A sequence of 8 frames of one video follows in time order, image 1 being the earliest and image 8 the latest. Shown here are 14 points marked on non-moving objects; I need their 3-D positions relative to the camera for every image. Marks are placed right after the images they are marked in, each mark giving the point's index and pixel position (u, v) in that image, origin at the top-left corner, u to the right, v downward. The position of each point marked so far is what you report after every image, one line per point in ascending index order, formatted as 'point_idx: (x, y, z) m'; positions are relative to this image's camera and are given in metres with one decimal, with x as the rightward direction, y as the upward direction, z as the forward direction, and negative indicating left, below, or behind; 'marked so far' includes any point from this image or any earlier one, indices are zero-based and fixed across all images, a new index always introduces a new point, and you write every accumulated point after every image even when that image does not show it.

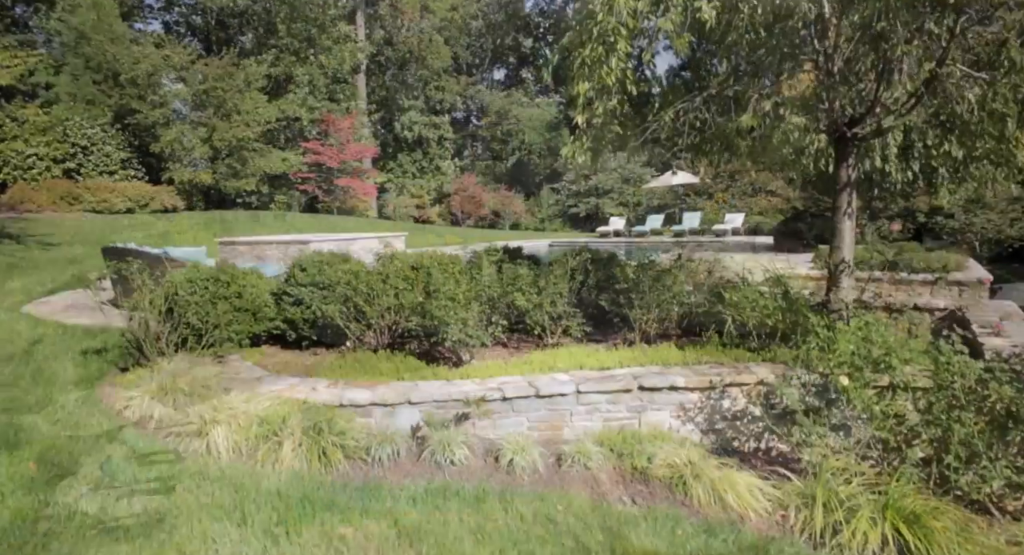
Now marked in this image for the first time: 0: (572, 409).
0: (+0.3, -0.6, +2.9) m
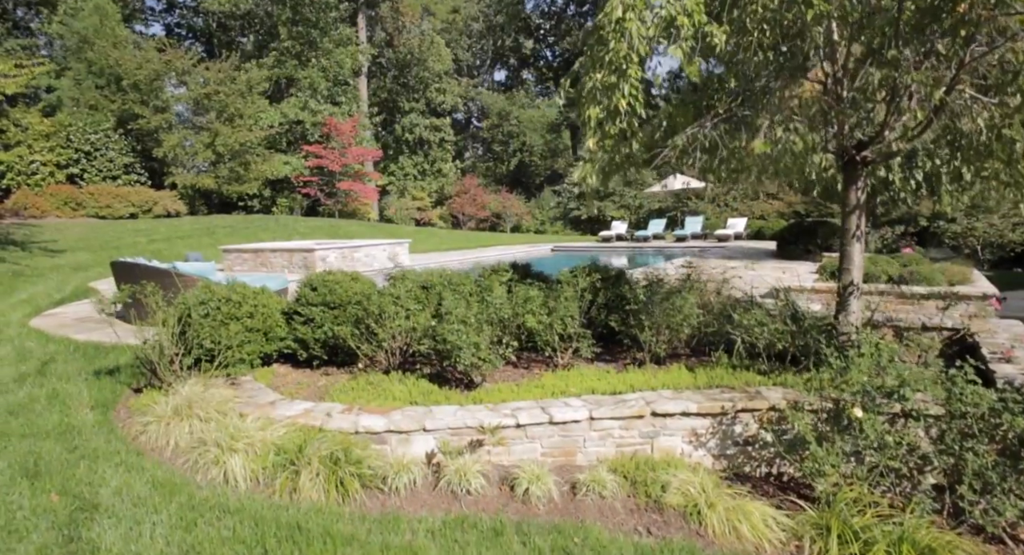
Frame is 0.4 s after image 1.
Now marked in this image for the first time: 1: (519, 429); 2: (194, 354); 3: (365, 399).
0: (+0.4, -0.8, +2.9) m
1: (0.0, -0.7, +2.8) m
2: (-1.9, -0.5, +3.7) m
3: (-0.8, -0.7, +3.3) m
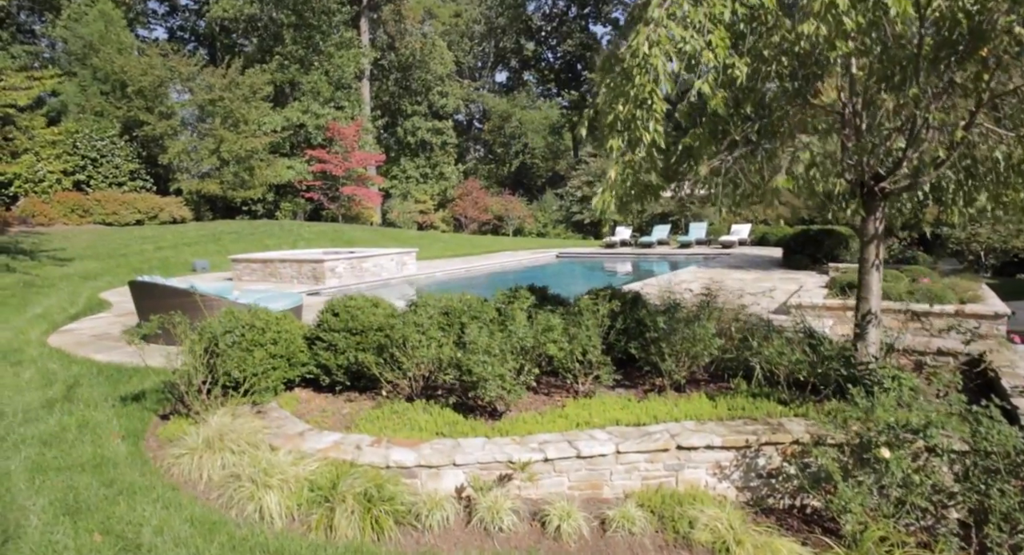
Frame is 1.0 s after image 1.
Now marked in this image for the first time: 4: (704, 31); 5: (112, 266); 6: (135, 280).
0: (+0.5, -0.9, +2.9) m
1: (+0.2, -0.9, +2.9) m
2: (-1.8, -0.7, +3.7) m
3: (-0.7, -0.8, +3.4) m
4: (+1.0, +1.3, +3.2) m
5: (-9.1, +0.3, +13.5) m
6: (-3.6, 0.0, +5.8) m
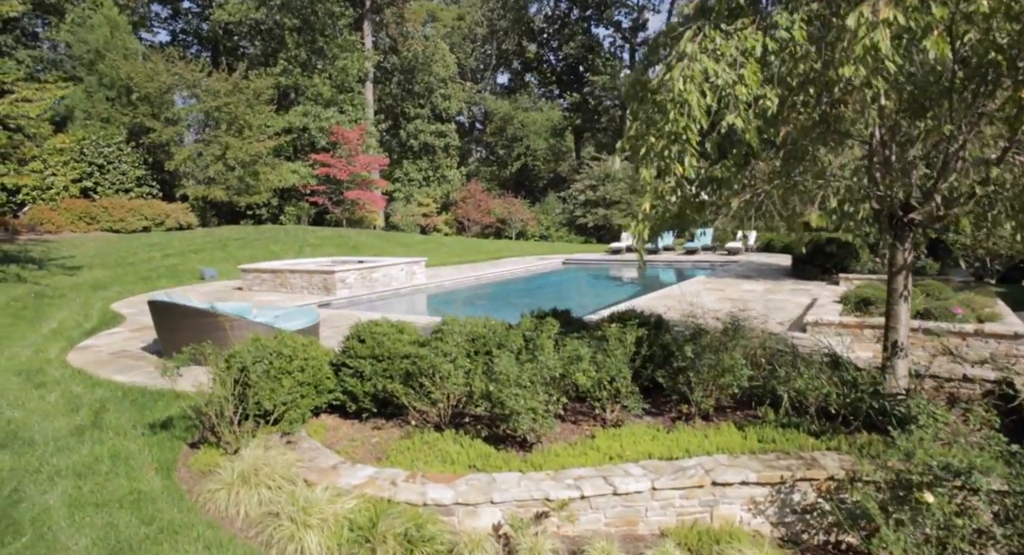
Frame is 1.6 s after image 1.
0: (+0.7, -1.1, +3.0) m
1: (+0.4, -1.1, +2.9) m
2: (-1.6, -0.8, +3.7) m
3: (-0.5, -1.0, +3.4) m
4: (+1.2, +1.2, +3.2) m
5: (-8.9, +0.1, +13.6) m
6: (-3.5, -0.2, +5.8) m
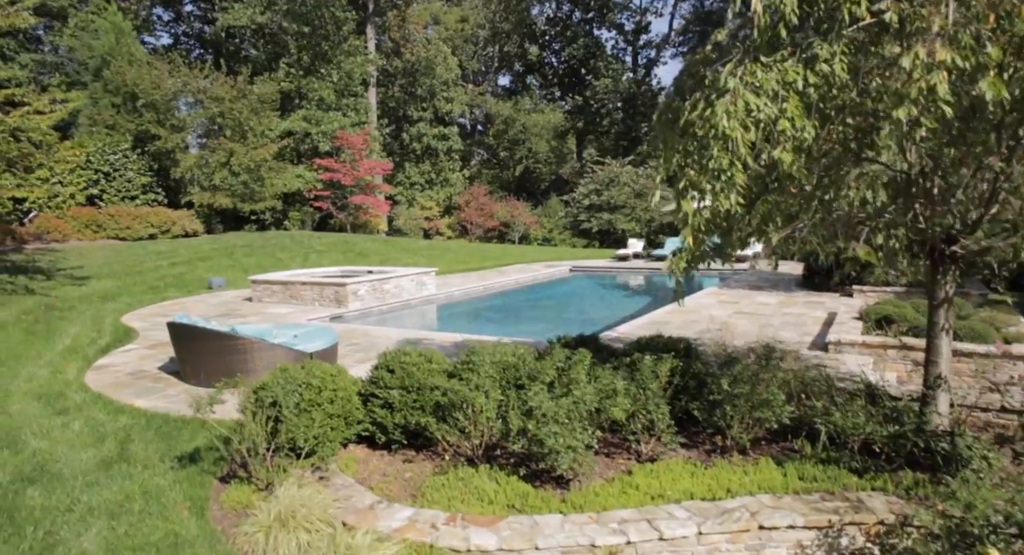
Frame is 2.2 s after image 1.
0: (+0.9, -1.3, +2.9) m
1: (+0.6, -1.3, +2.9) m
2: (-1.4, -1.0, +3.7) m
3: (-0.3, -1.2, +3.3) m
4: (+1.4, +1.0, +3.2) m
5: (-8.7, -0.2, +13.5) m
6: (-3.3, -0.4, +5.7) m
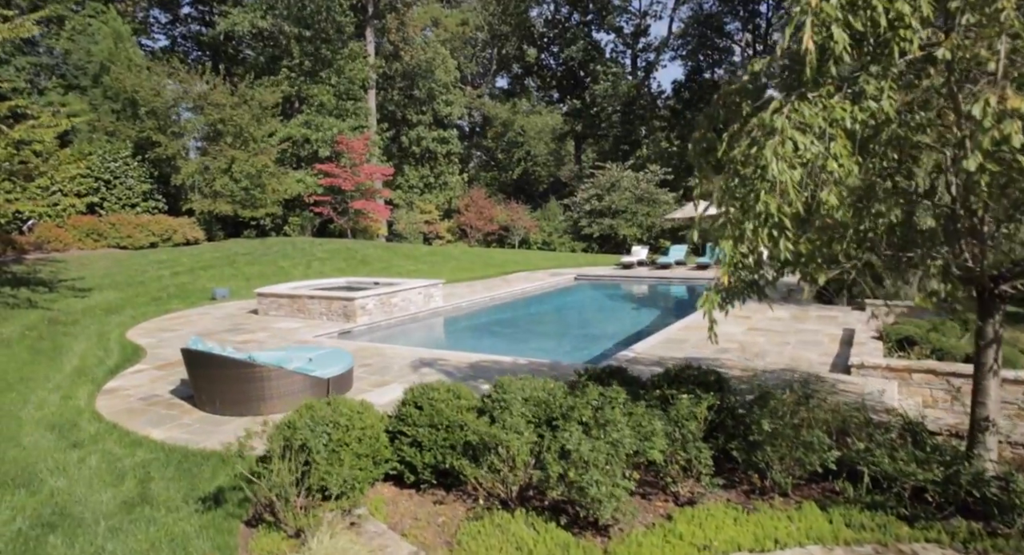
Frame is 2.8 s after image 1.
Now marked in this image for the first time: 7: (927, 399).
0: (+1.1, -1.6, +2.8) m
1: (+0.8, -1.5, +2.8) m
2: (-1.2, -1.3, +3.6) m
3: (-0.1, -1.5, +3.2) m
4: (+1.6, +0.7, +3.1) m
5: (-8.5, -0.4, +13.4) m
6: (-3.0, -0.7, +5.6) m
7: (+4.0, -1.2, +5.8) m
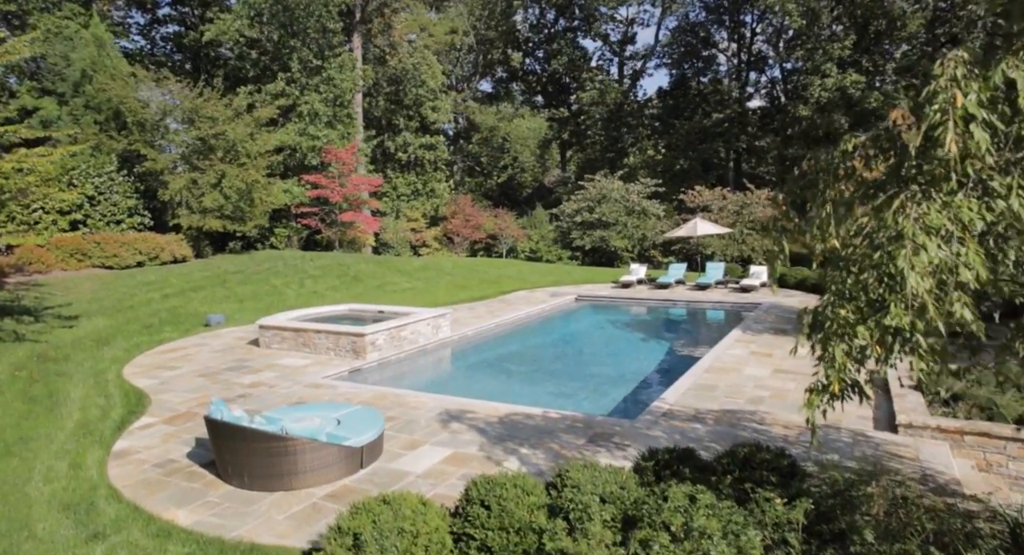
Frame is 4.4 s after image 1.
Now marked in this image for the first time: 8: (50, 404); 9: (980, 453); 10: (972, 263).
0: (+1.6, -2.1, +2.6) m
1: (+1.3, -2.1, +2.5) m
2: (-0.7, -1.8, +3.3) m
3: (+0.4, -2.0, +3.0) m
4: (+2.1, +0.2, +2.9) m
5: (-8.3, -1.0, +12.8) m
6: (-2.6, -1.2, +5.3) m
7: (+4.4, -1.7, +5.6) m
8: (-5.9, -1.6, +7.7) m
9: (+4.4, -1.7, +5.7) m
10: (+2.2, 0.0, +2.8) m
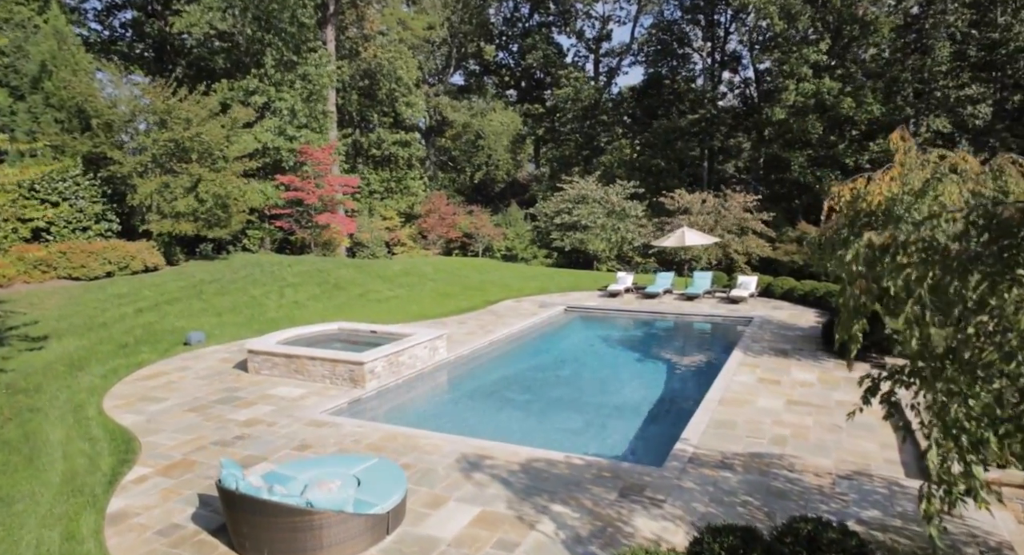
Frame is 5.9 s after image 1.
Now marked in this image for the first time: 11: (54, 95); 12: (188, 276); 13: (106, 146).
0: (+2.1, -2.6, +2.4) m
1: (+1.8, -2.6, +2.3) m
2: (-0.3, -2.3, +2.9) m
3: (+0.9, -2.5, +2.7) m
4: (+2.6, -0.3, +2.7) m
5: (-8.4, -1.3, +12.1) m
6: (-2.3, -1.7, +4.8) m
7: (+4.7, -2.2, +5.6) m
8: (-5.7, -2.0, +7.1) m
9: (+4.7, -2.1, +5.6) m
10: (+2.6, -0.5, +2.7) m
11: (-14.3, +5.6, +18.7) m
12: (-9.5, 0.0, +17.8) m
13: (-12.4, +4.0, +18.2) m
